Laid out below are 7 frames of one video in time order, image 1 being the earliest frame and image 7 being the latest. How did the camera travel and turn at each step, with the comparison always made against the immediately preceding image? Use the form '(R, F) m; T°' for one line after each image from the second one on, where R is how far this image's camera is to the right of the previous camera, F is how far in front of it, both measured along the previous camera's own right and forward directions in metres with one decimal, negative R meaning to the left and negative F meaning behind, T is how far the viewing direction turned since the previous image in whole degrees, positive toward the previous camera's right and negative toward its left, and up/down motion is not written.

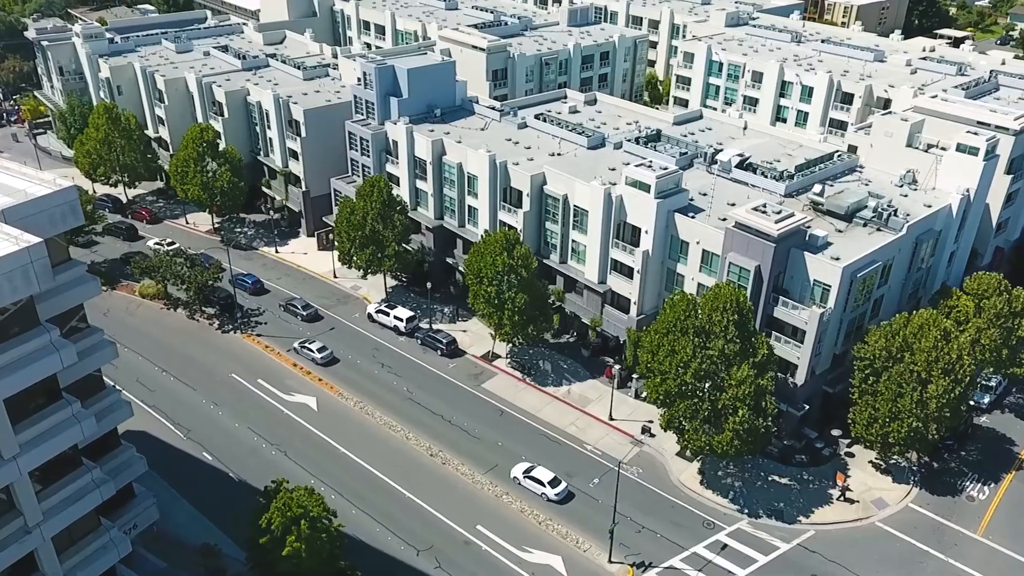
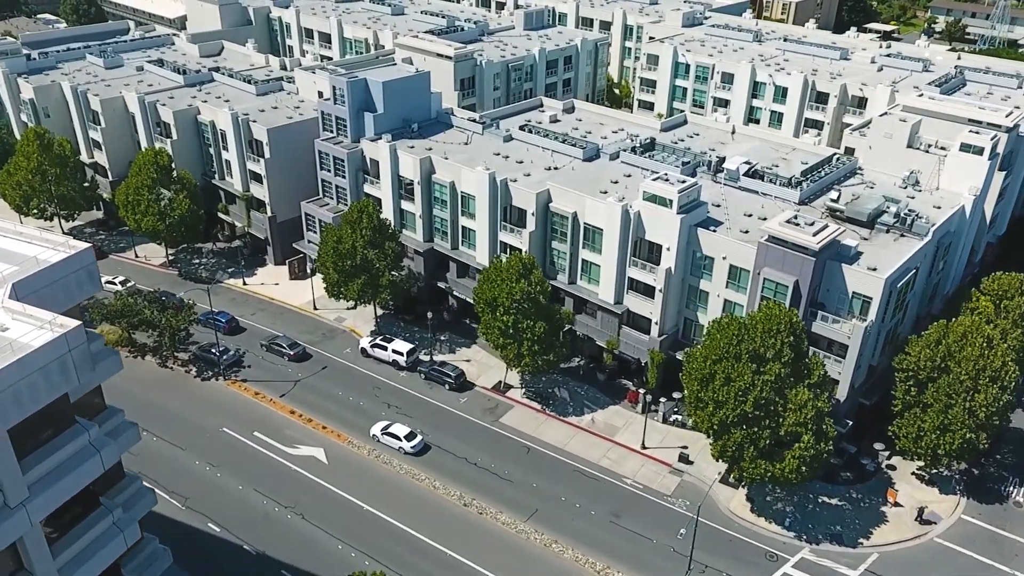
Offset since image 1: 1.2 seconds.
(-7.9, +4.7) m; +6°
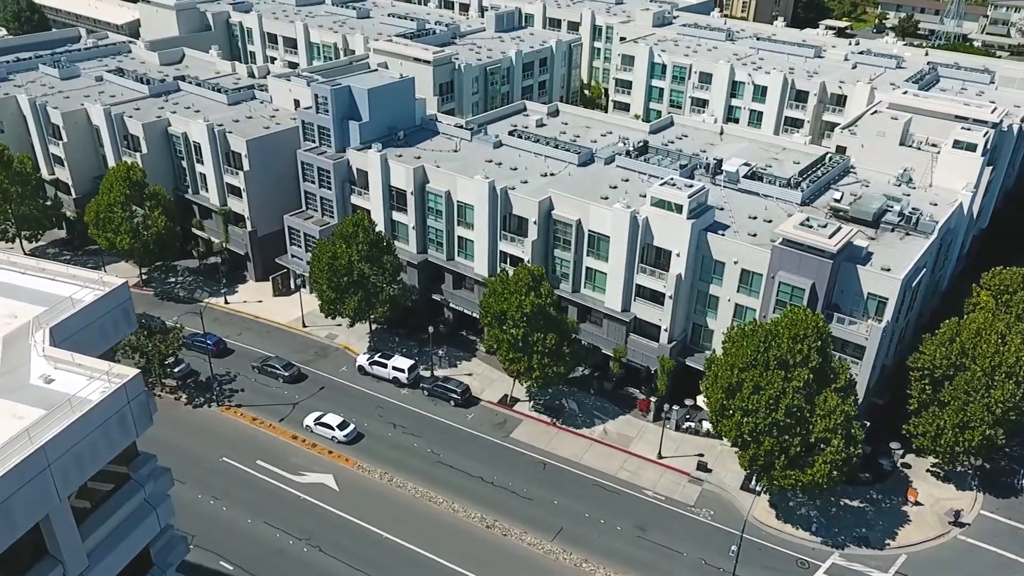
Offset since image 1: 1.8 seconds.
(-4.6, +1.8) m; +4°
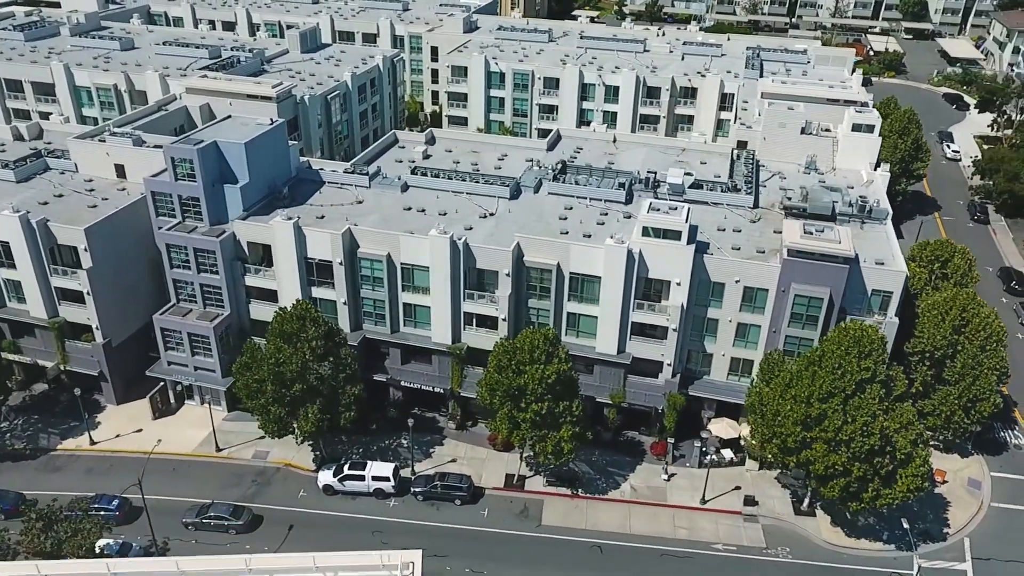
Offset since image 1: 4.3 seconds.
(-17.5, +11.9) m; +20°
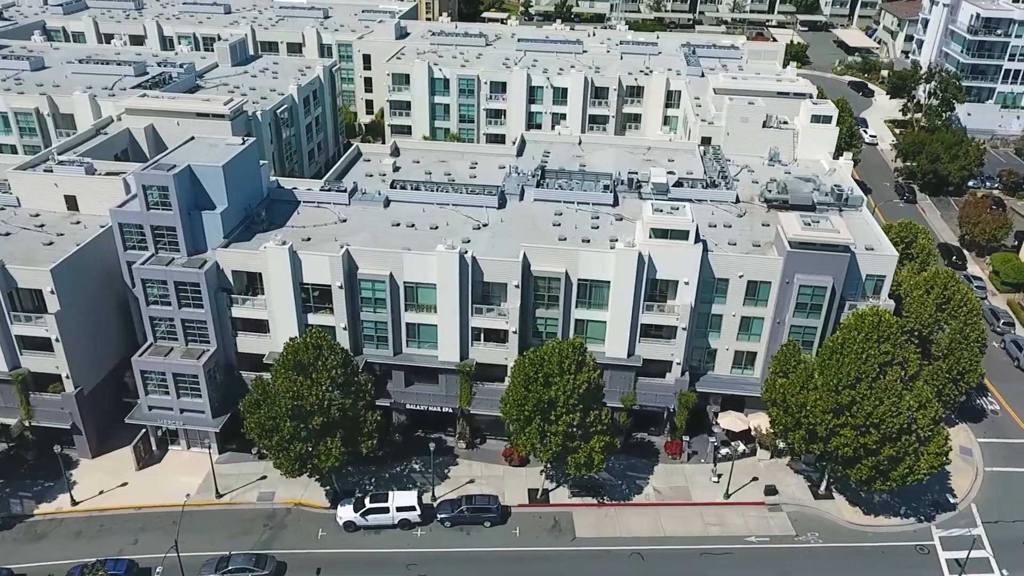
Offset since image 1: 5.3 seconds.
(-8.1, +1.8) m; +8°
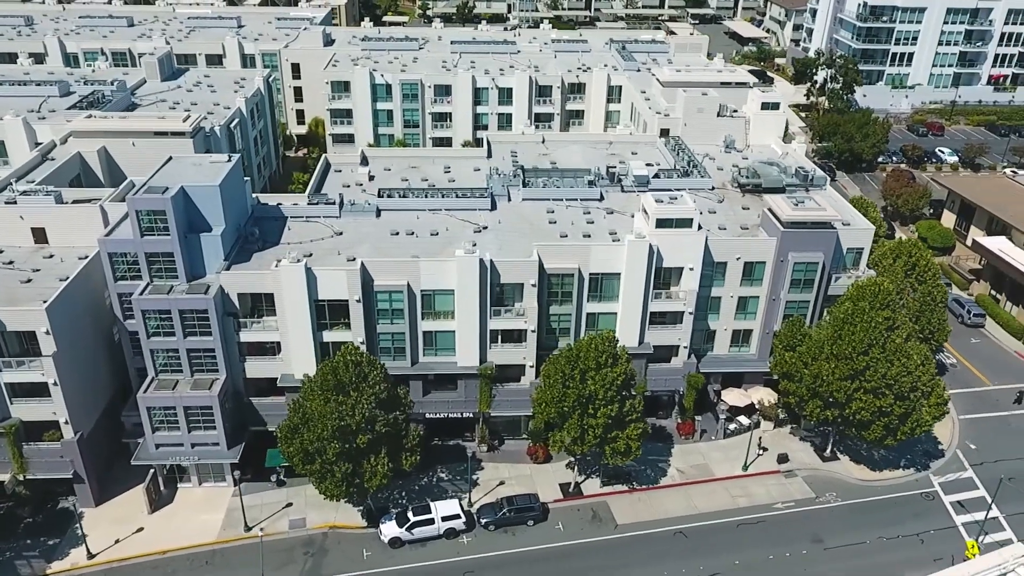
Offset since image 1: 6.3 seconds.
(-9.5, +0.4) m; +9°
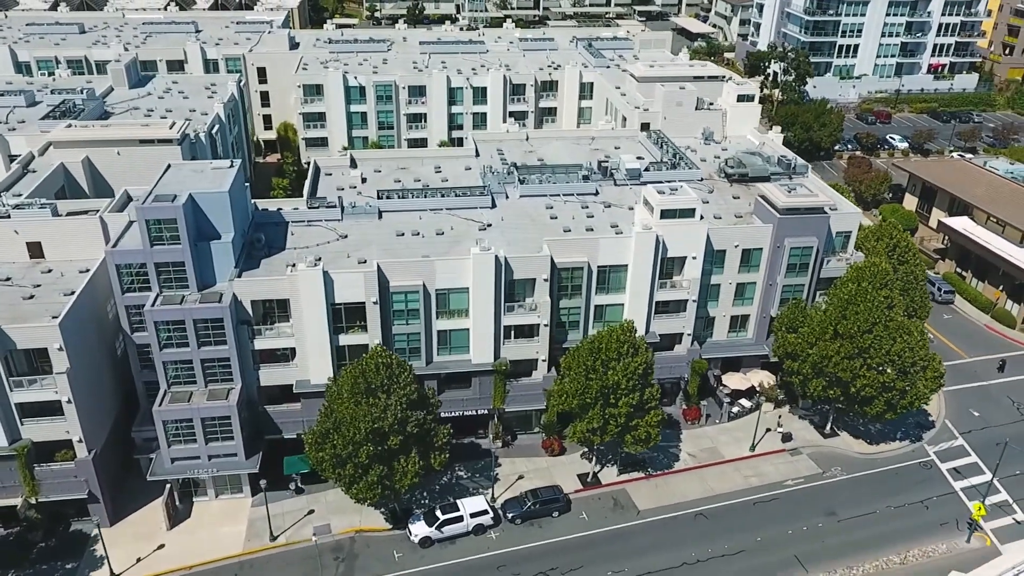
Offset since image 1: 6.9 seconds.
(-5.2, -0.4) m; +4°
